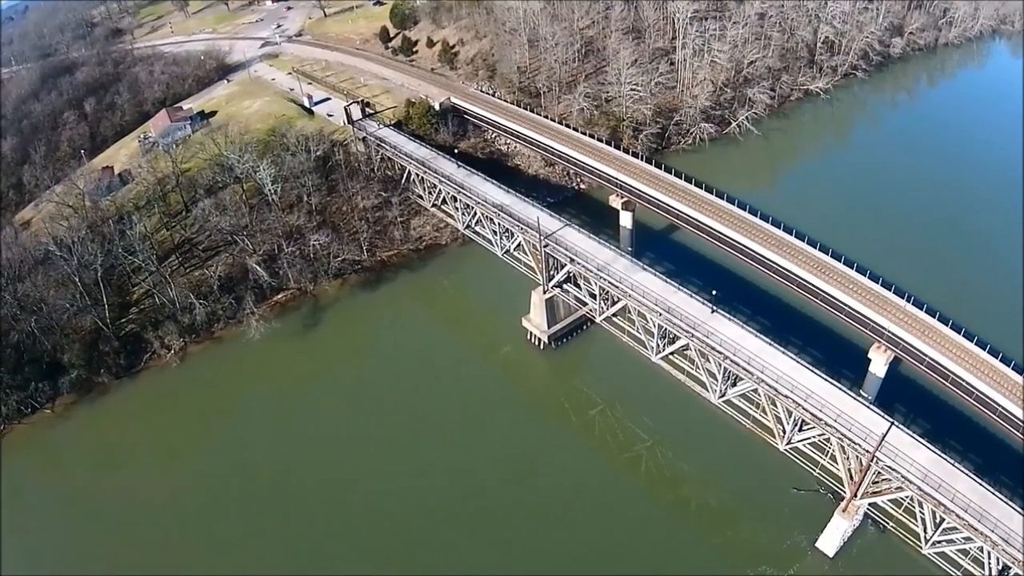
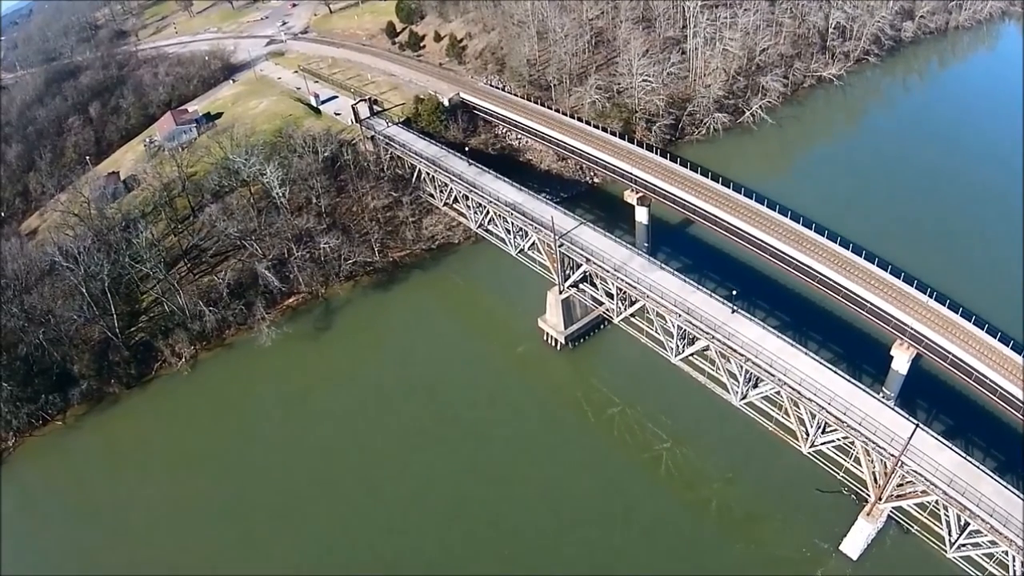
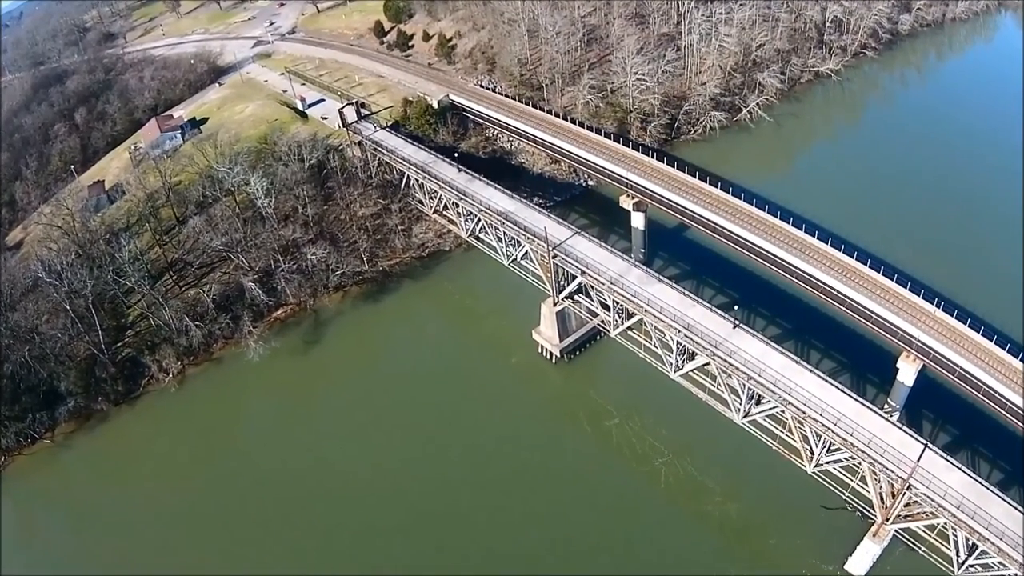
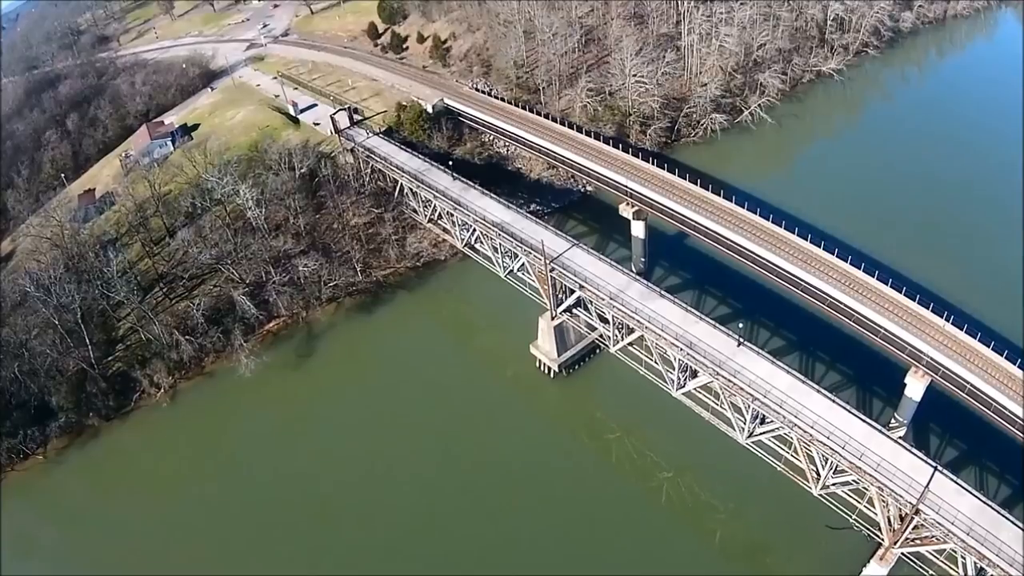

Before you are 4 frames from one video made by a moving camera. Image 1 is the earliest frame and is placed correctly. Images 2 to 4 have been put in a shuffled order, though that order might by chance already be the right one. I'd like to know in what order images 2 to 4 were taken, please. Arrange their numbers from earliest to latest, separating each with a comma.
2, 3, 4
